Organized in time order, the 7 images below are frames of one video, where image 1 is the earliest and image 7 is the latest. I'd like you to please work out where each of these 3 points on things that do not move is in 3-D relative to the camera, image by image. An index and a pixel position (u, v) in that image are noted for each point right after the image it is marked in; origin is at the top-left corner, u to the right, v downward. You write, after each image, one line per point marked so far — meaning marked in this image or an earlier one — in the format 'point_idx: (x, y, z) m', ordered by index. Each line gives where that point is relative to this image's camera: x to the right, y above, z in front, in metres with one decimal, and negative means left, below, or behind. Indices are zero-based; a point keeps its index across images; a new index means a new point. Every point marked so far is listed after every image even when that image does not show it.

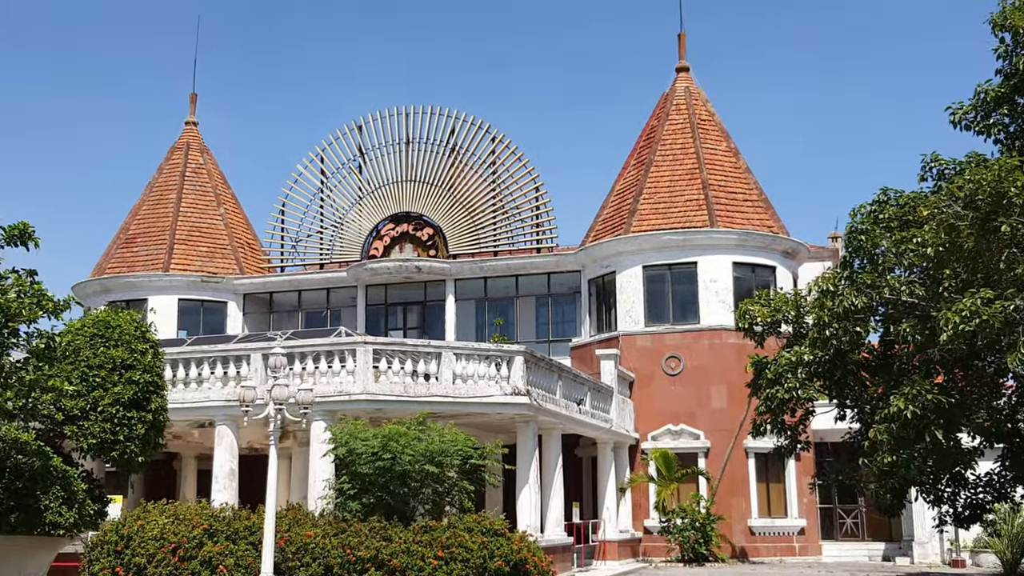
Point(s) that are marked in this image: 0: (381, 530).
0: (-1.9, -3.3, +15.7) m
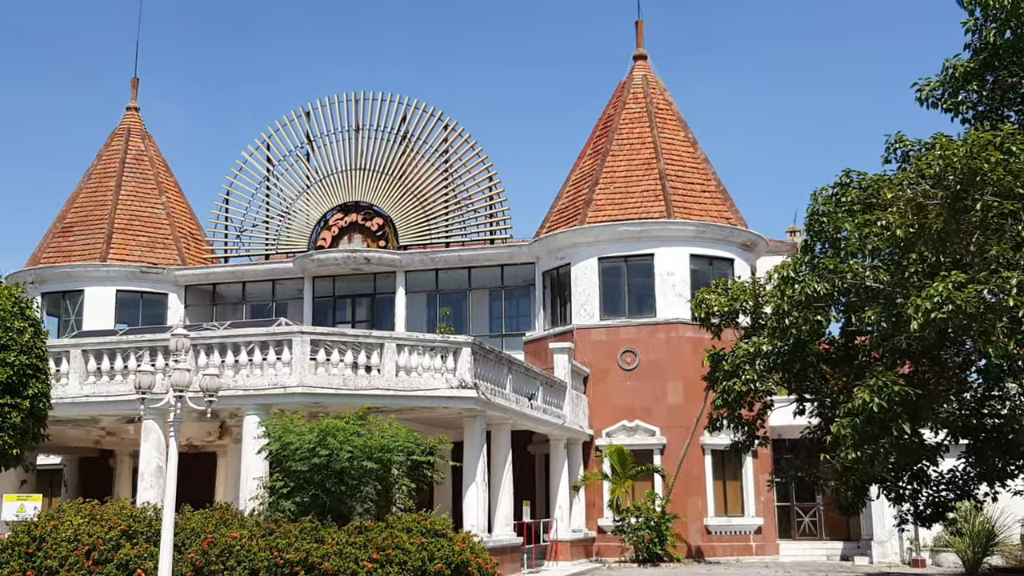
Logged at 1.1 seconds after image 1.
0: (-2.6, -3.1, +14.7) m
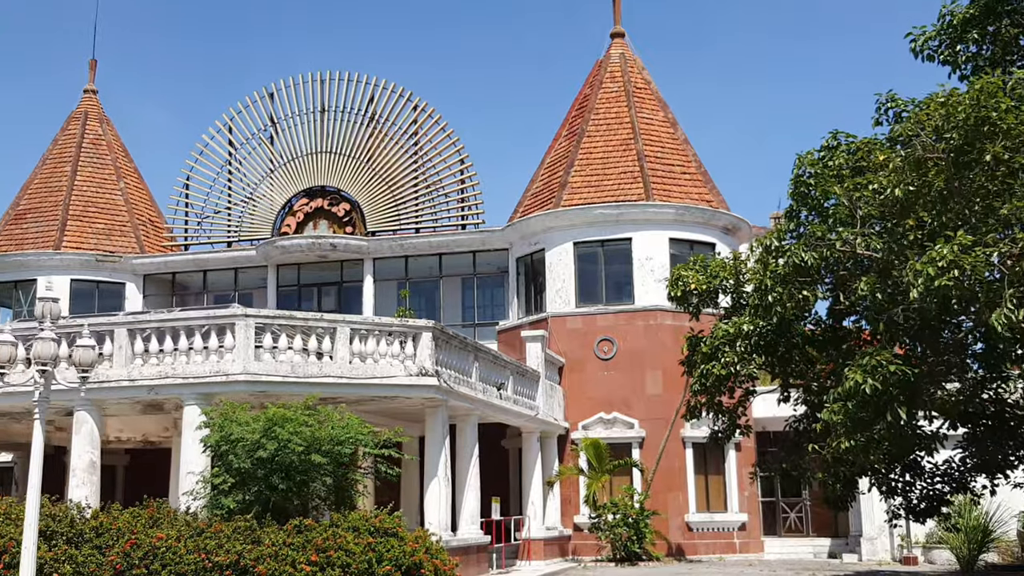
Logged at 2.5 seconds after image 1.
0: (-3.1, -2.8, +13.3) m
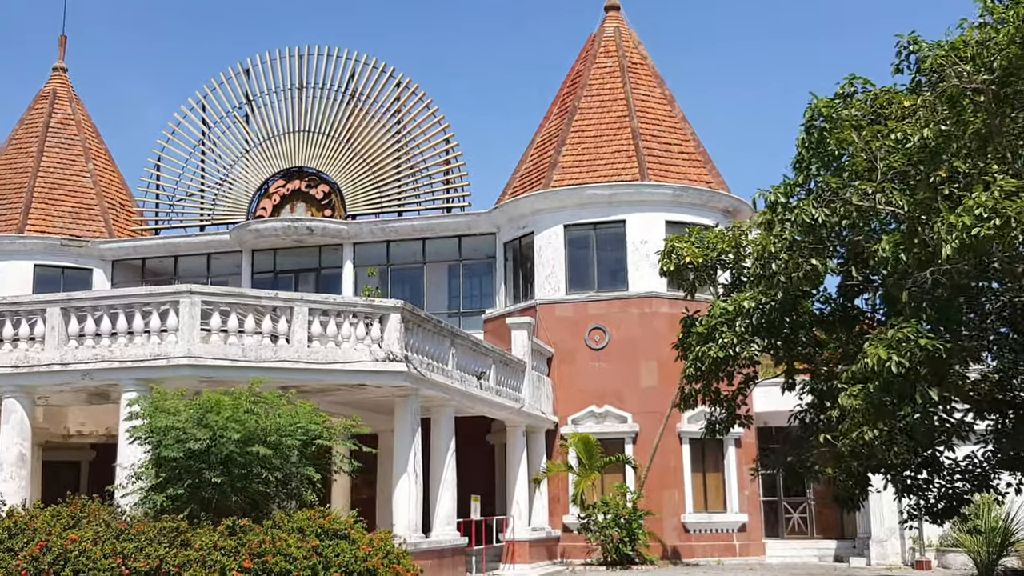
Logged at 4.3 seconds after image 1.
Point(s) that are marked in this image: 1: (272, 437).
0: (-3.5, -2.5, +11.7) m
1: (-2.8, -1.7, +13.0) m
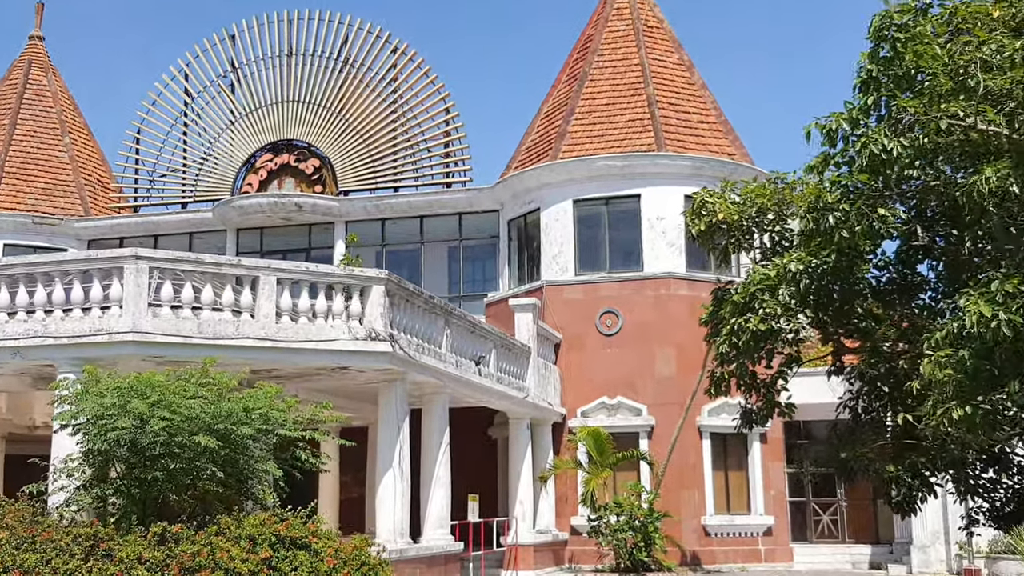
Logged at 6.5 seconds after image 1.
0: (-3.5, -2.1, +9.6) m
1: (-2.8, -1.3, +10.9) m
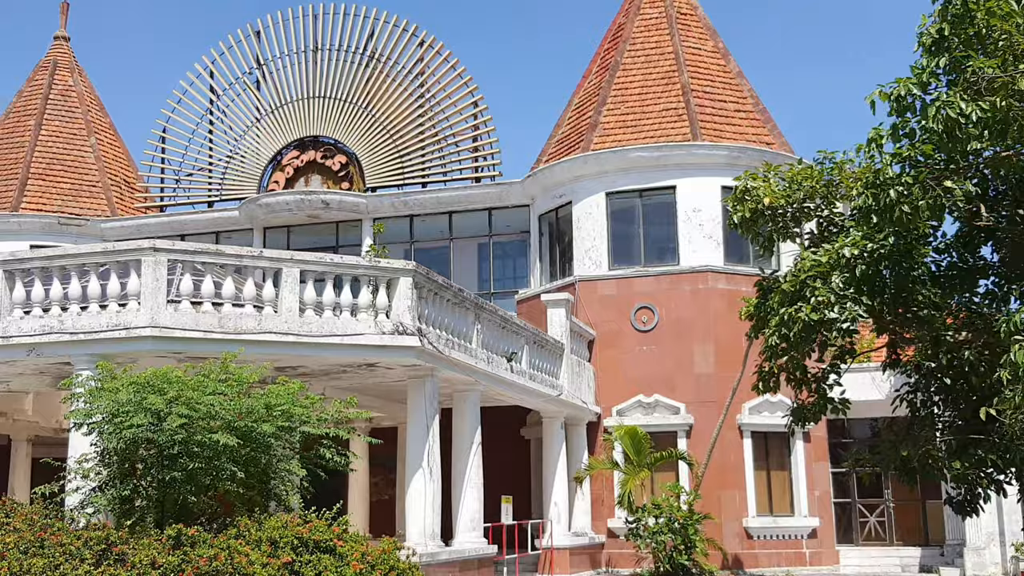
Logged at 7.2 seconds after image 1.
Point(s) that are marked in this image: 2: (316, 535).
0: (-3.2, -2.0, +9.0) m
1: (-2.5, -1.2, +10.4) m
2: (-1.6, -2.1, +9.5) m
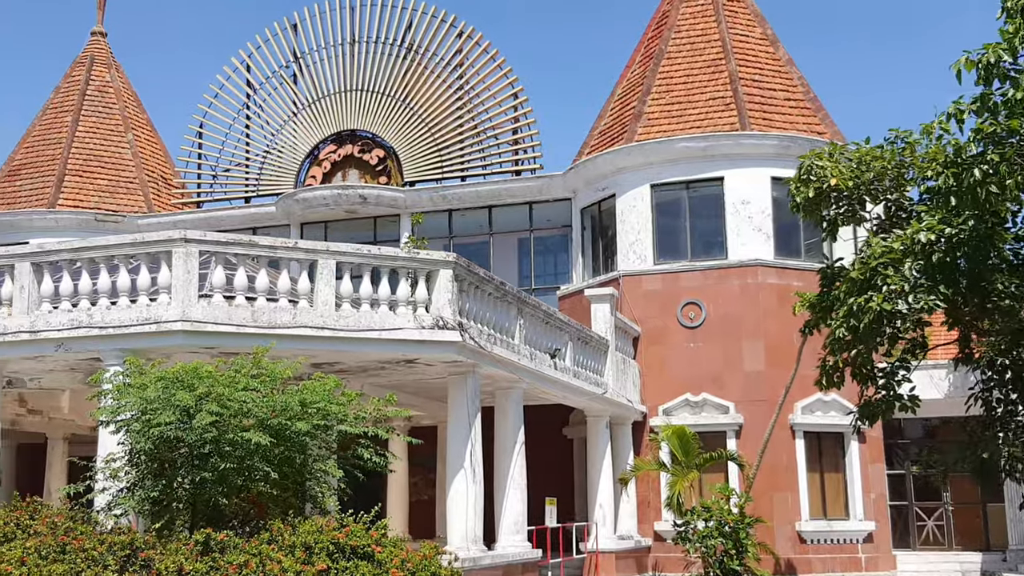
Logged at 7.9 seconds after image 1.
0: (-2.8, -2.0, +8.5) m
1: (-2.0, -1.2, +9.8) m
2: (-1.2, -2.0, +9.0) m
